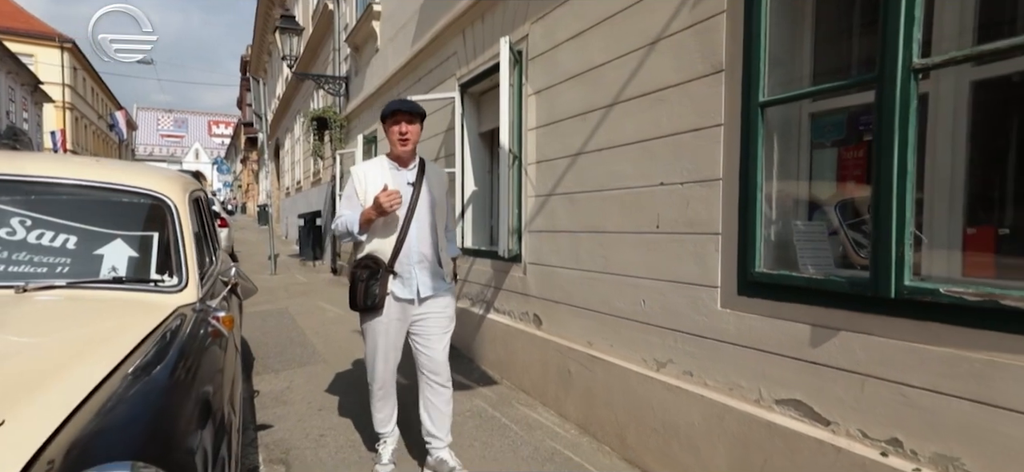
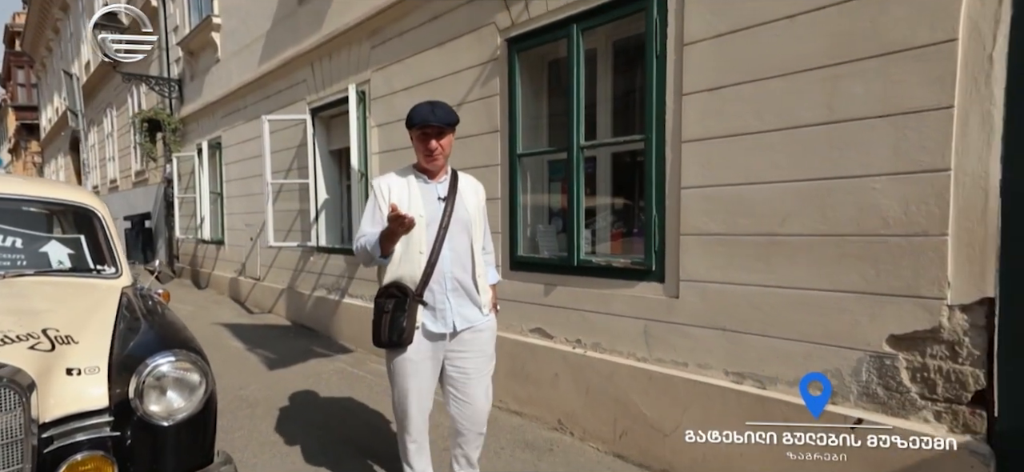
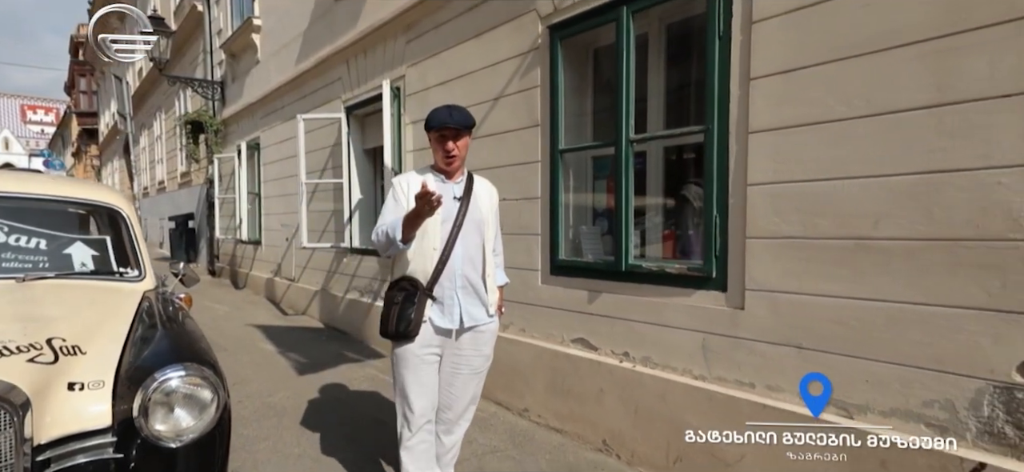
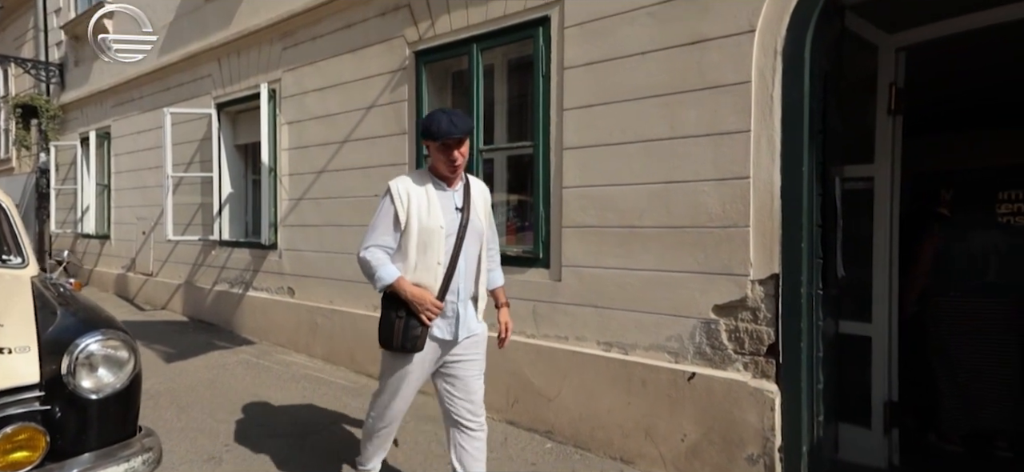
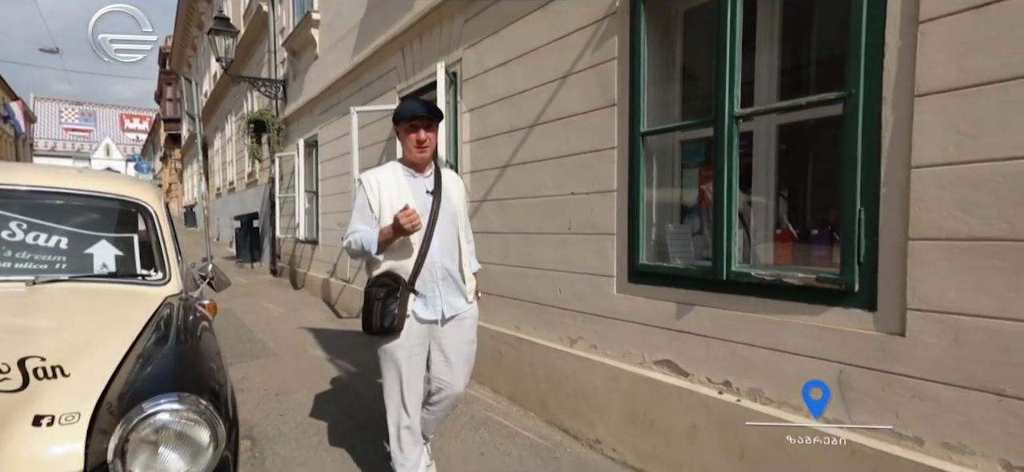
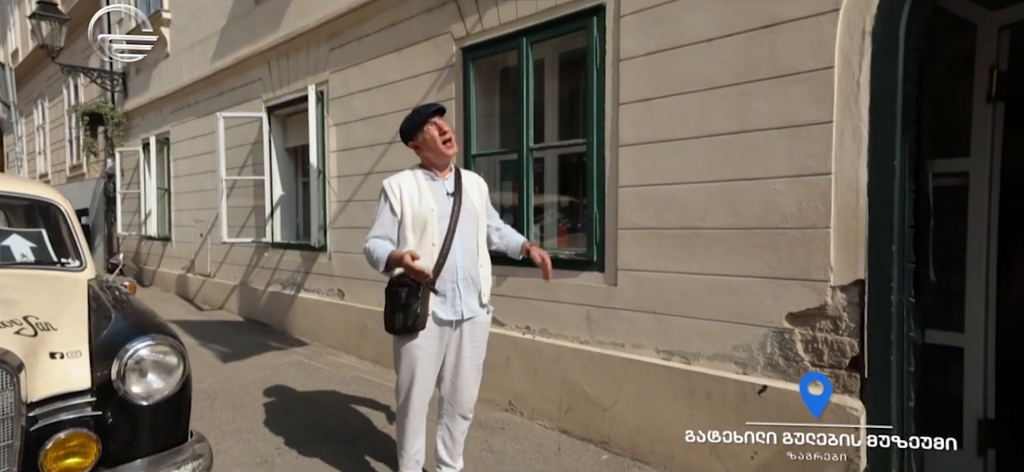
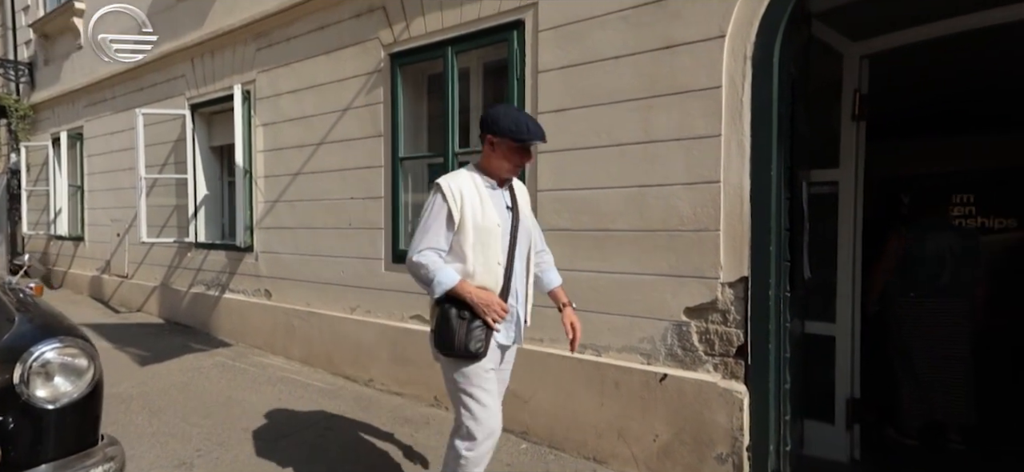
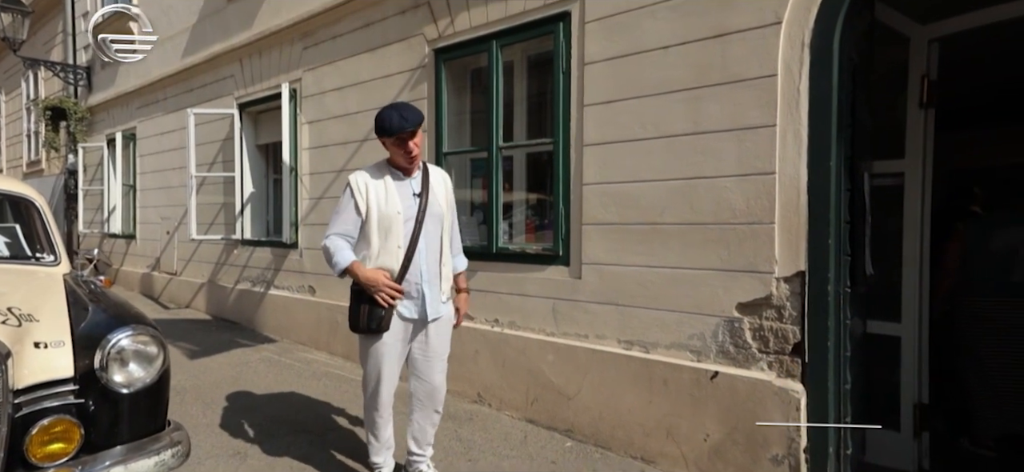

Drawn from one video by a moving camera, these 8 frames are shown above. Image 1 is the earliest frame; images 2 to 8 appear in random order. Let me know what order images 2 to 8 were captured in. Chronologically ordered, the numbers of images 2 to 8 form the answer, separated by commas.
5, 3, 2, 6, 8, 4, 7
